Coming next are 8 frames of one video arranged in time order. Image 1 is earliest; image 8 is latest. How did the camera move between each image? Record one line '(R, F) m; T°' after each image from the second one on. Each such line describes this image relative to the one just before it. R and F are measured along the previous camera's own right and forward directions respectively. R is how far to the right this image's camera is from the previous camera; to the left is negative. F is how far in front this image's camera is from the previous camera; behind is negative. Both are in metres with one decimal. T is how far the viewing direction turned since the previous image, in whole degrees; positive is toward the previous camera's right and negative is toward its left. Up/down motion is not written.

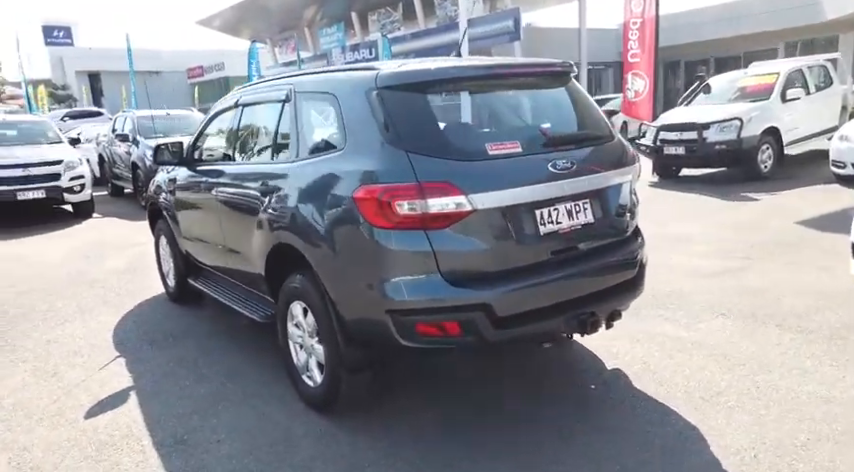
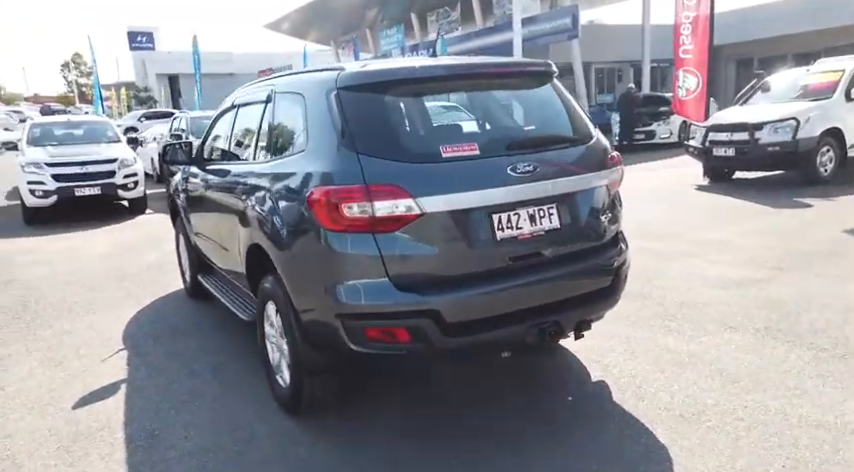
(+0.5, +0.1) m; -6°
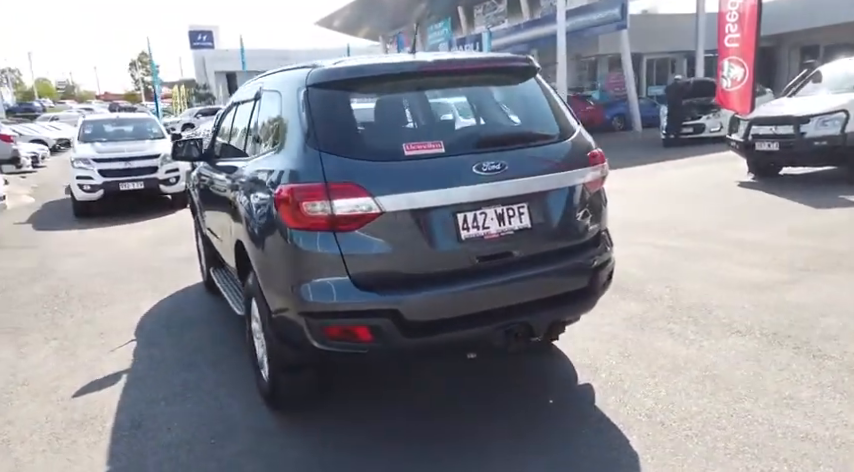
(+0.4, 0.0) m; -5°
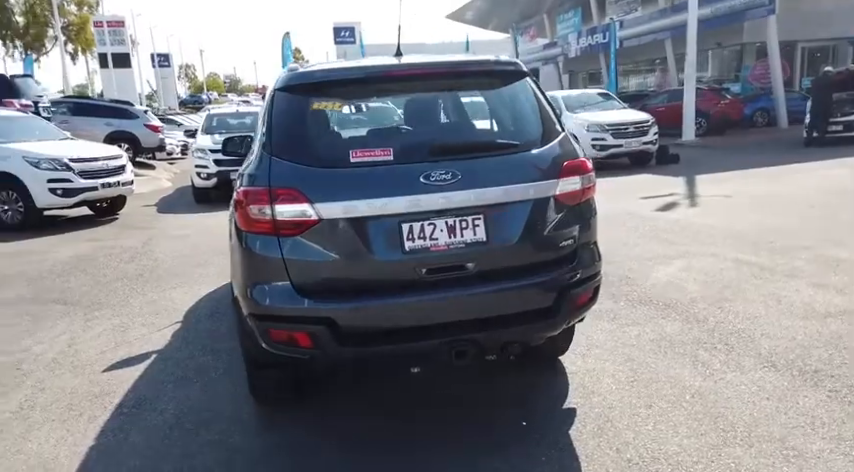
(+0.8, +0.1) m; -12°
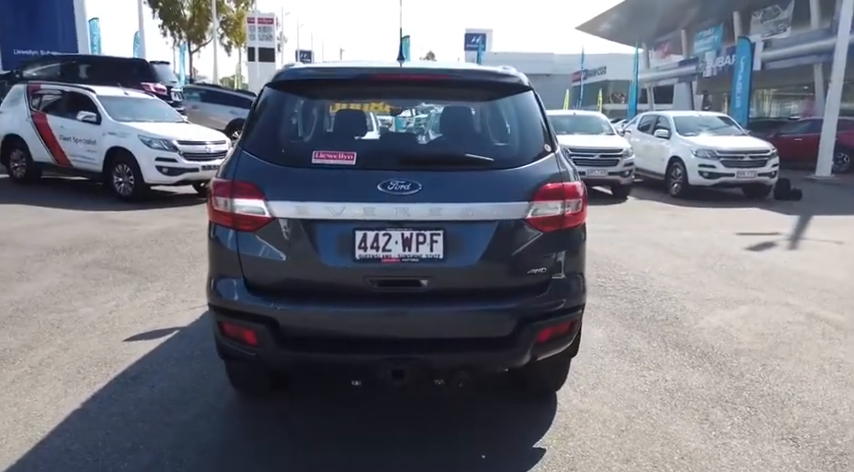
(+0.7, +0.2) m; -11°
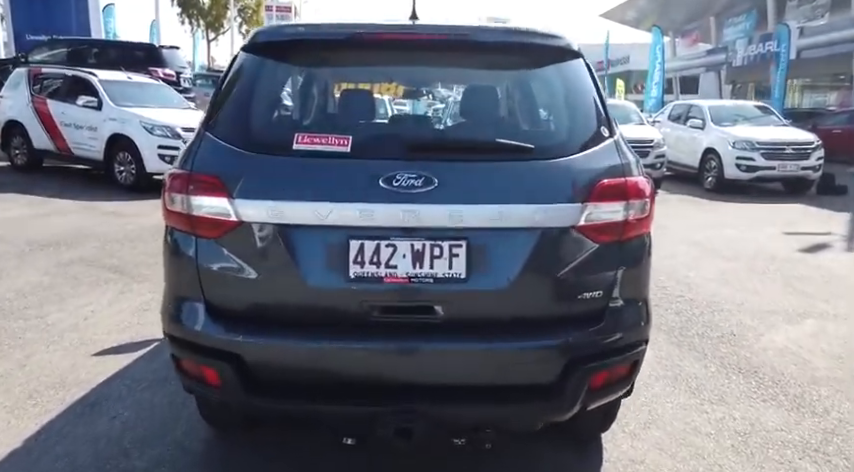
(0.0, +0.6) m; -2°
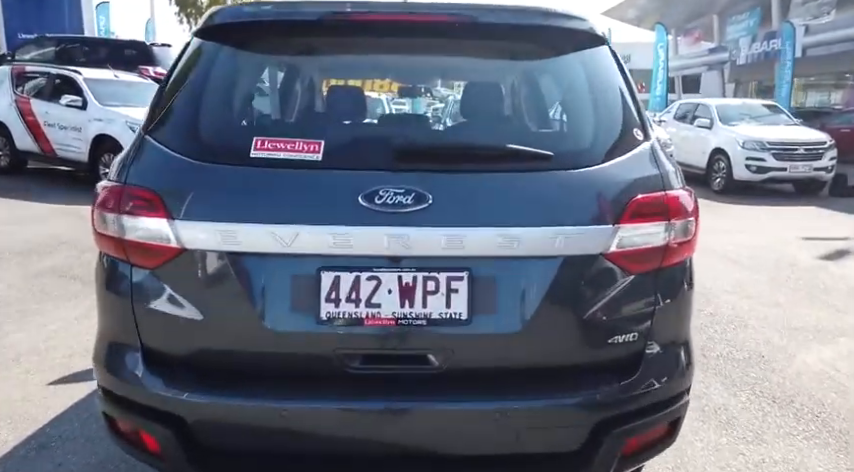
(0.0, +0.4) m; 0°
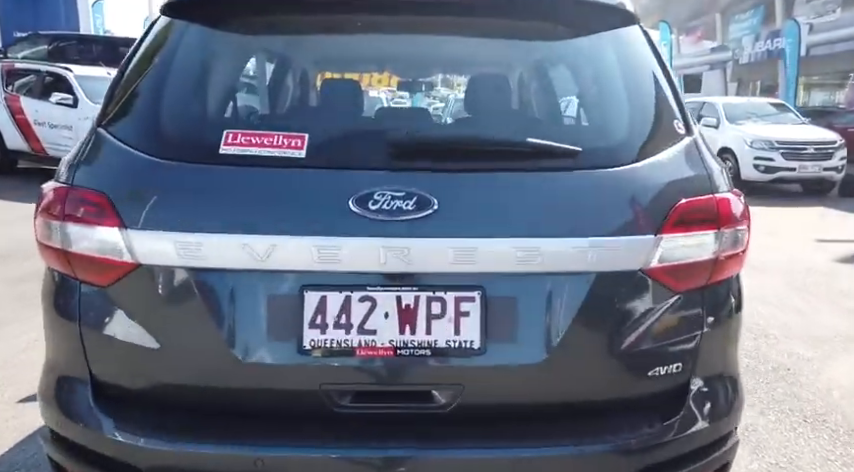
(0.0, +0.3) m; 0°
